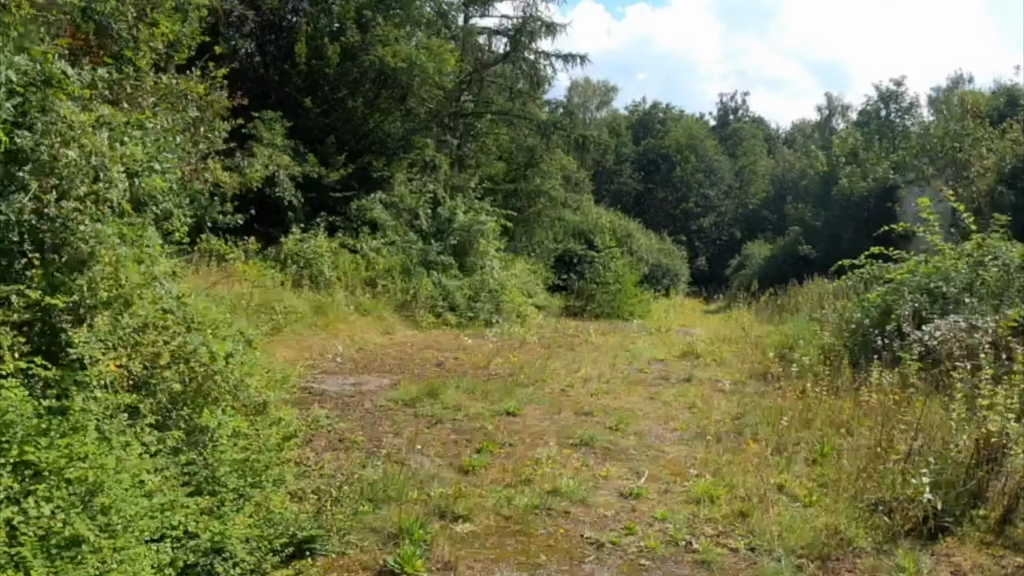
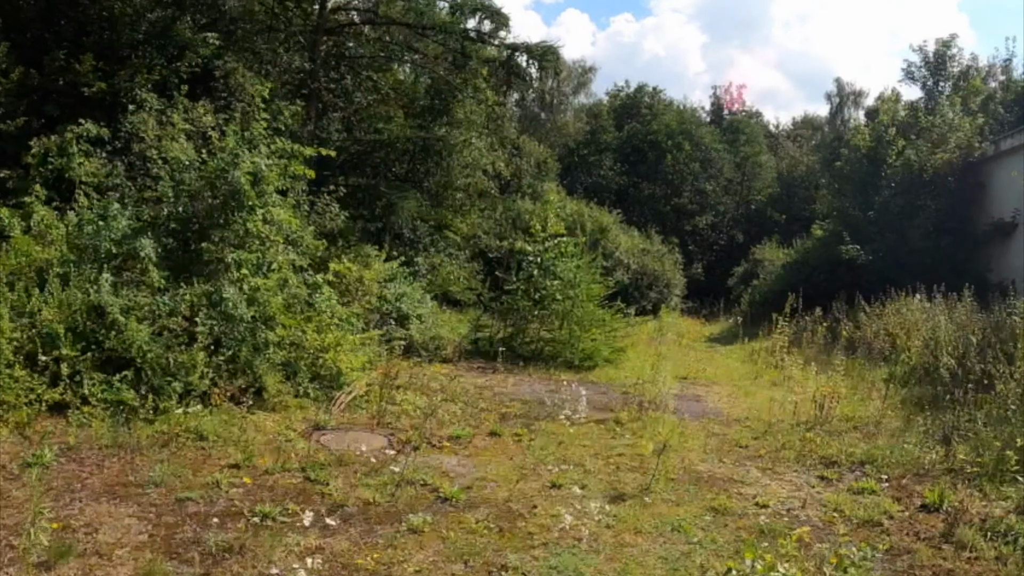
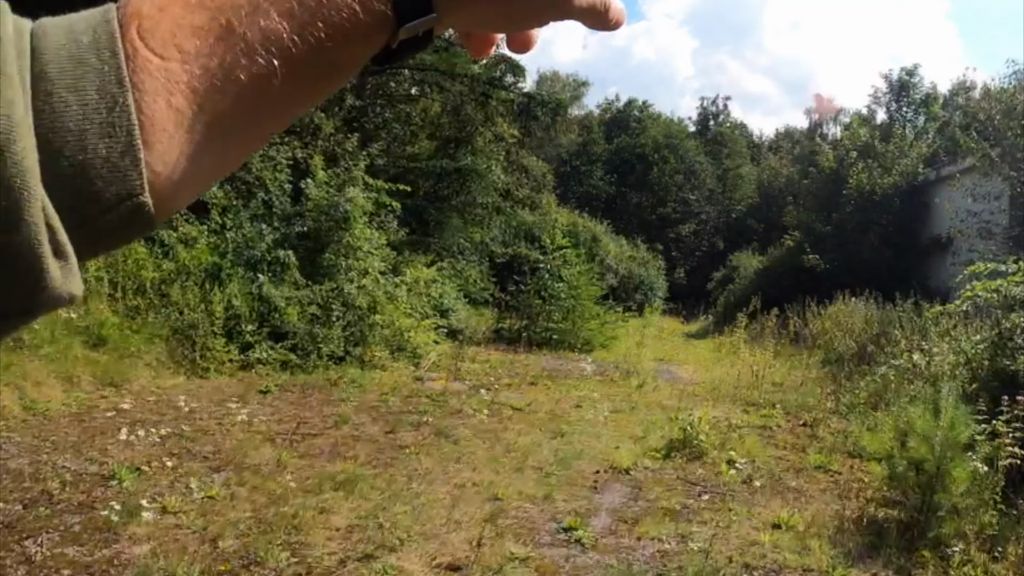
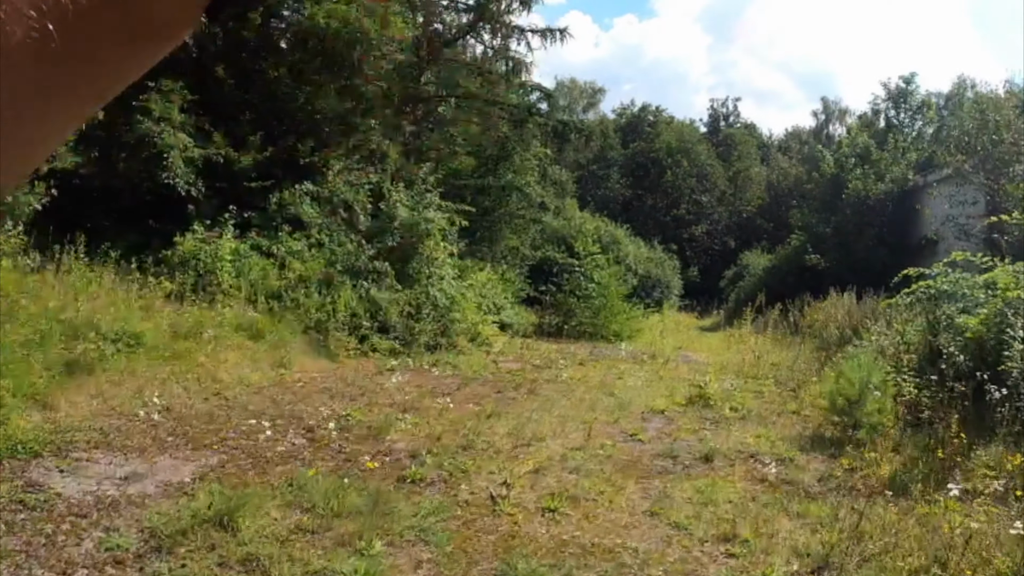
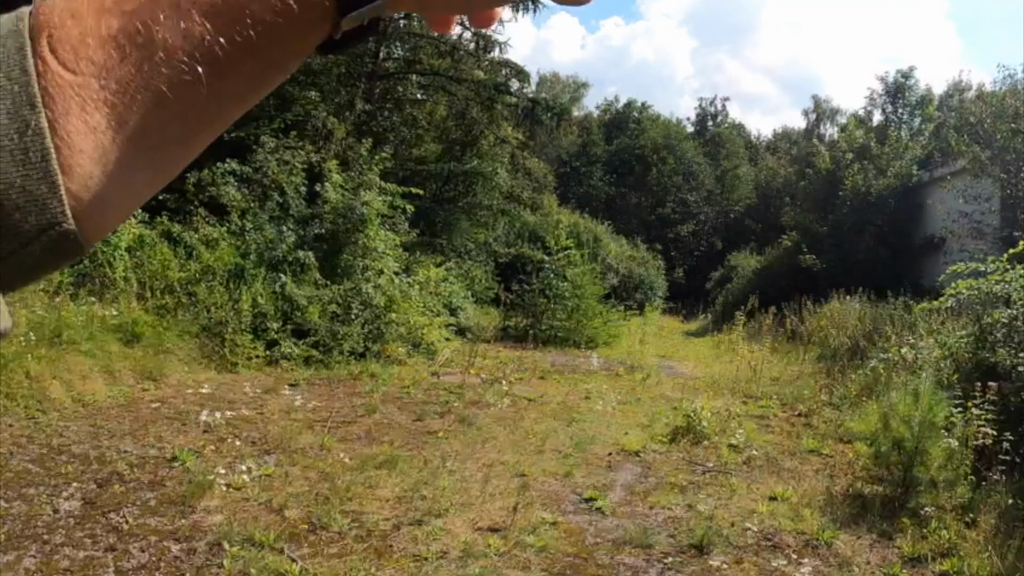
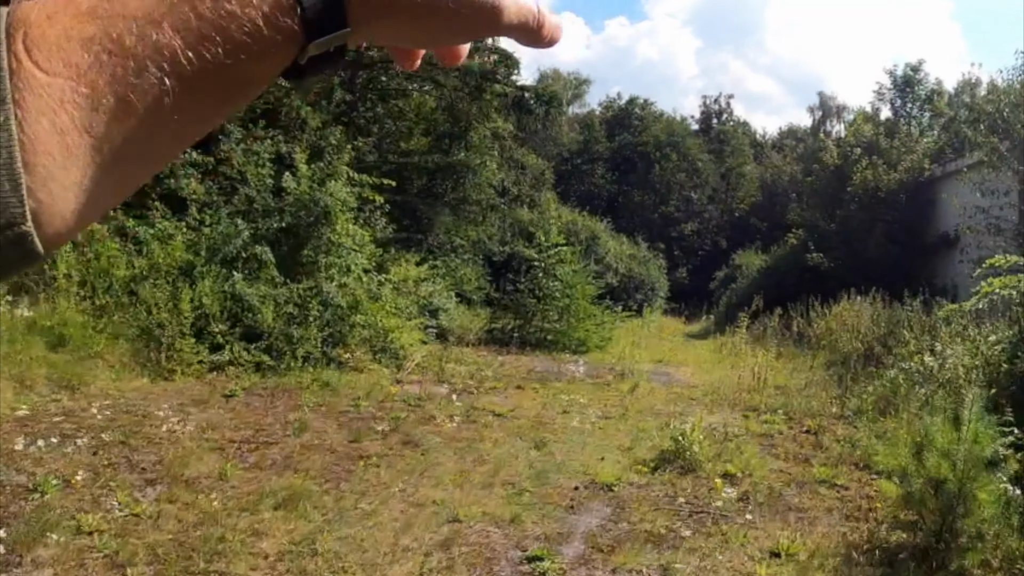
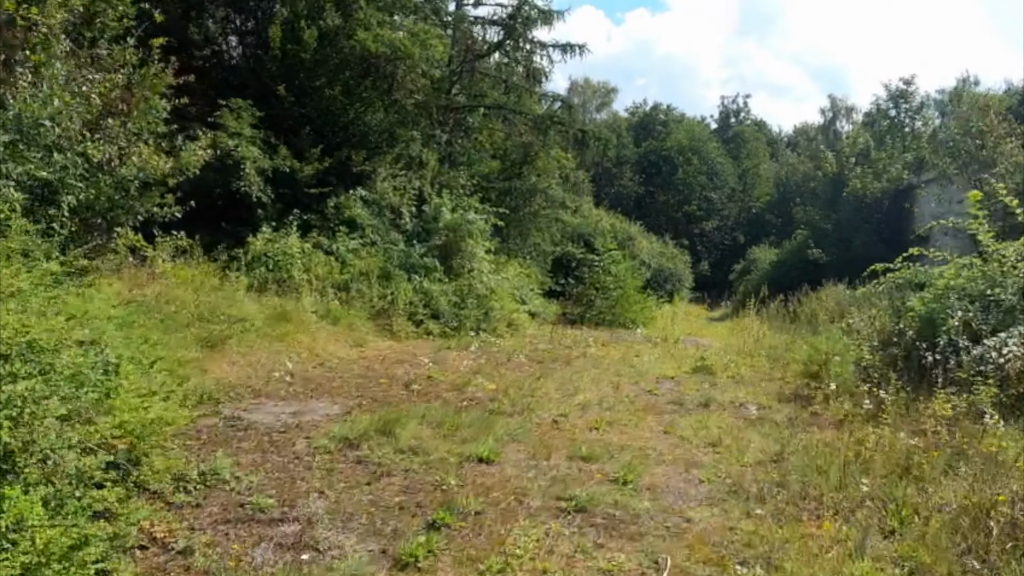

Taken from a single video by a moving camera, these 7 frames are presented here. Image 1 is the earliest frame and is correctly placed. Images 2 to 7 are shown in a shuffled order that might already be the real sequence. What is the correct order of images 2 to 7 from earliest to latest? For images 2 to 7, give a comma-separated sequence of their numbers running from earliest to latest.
7, 4, 5, 3, 6, 2
